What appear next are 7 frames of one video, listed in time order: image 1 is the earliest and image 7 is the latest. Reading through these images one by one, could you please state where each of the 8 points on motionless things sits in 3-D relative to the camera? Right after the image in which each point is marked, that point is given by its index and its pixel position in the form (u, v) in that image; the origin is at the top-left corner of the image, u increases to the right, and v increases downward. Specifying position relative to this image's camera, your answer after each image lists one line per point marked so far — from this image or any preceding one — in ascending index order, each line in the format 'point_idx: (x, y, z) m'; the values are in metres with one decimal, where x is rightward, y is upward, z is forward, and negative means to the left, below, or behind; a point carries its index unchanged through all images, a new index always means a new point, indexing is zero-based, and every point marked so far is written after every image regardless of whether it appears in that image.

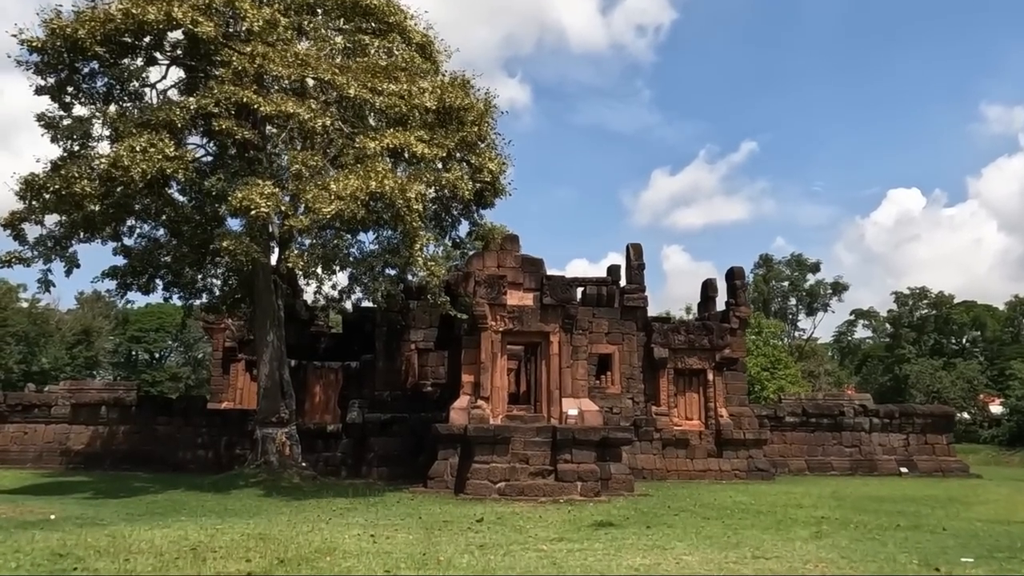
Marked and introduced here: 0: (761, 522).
0: (+2.9, -2.7, +9.1) m
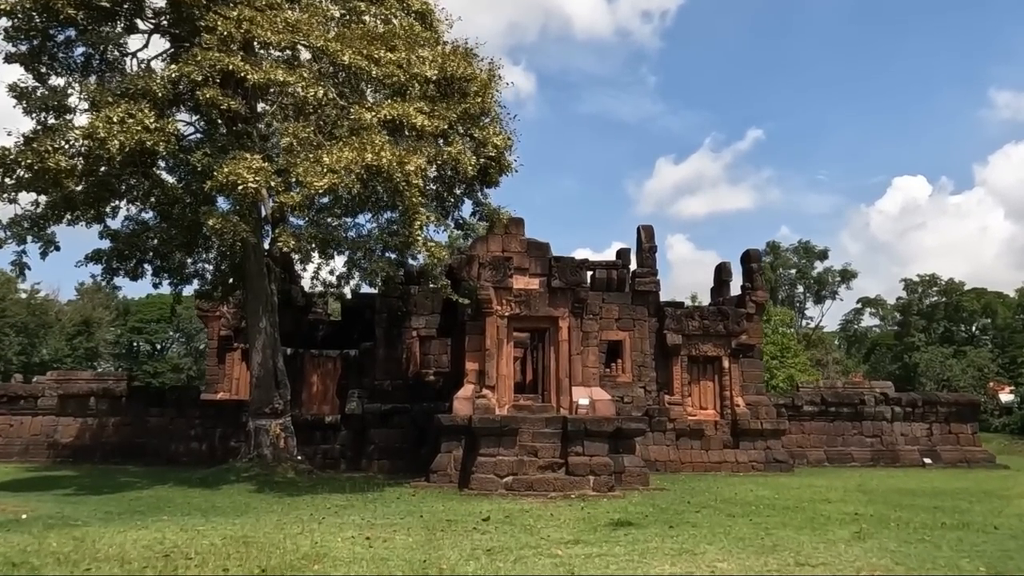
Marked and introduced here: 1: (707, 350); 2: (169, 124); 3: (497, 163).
0: (+3.0, -2.5, +8.4) m
1: (+4.1, -1.3, +16.4) m
2: (-4.5, +2.2, +10.4) m
3: (-0.3, +2.2, +13.6) m
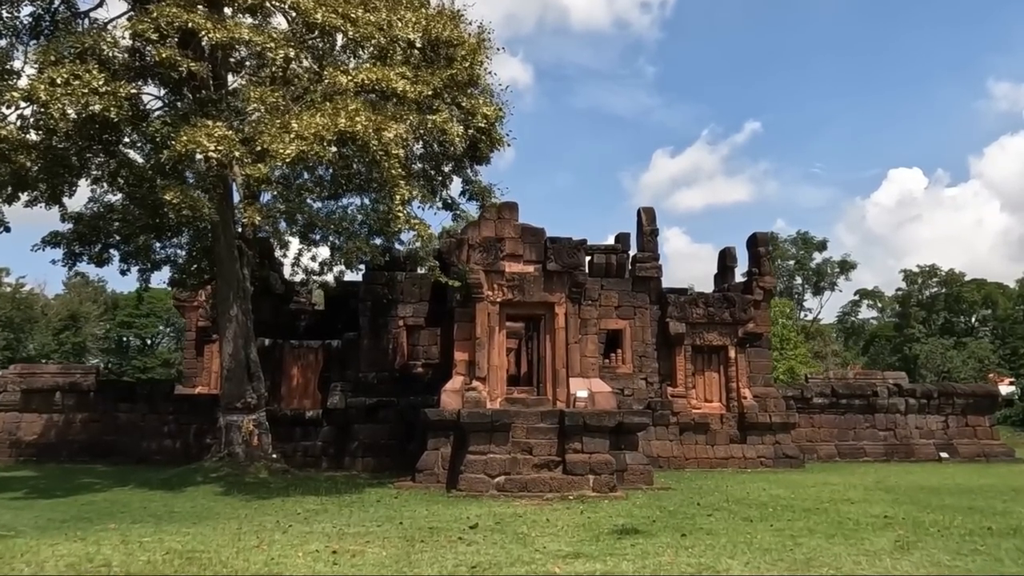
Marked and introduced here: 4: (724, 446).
0: (+2.9, -2.2, +7.4) m
1: (+3.9, -1.0, +15.5) m
2: (-4.7, +2.4, +9.4) m
3: (-0.4, +2.4, +12.6) m
4: (+4.0, -3.0, +14.9) m
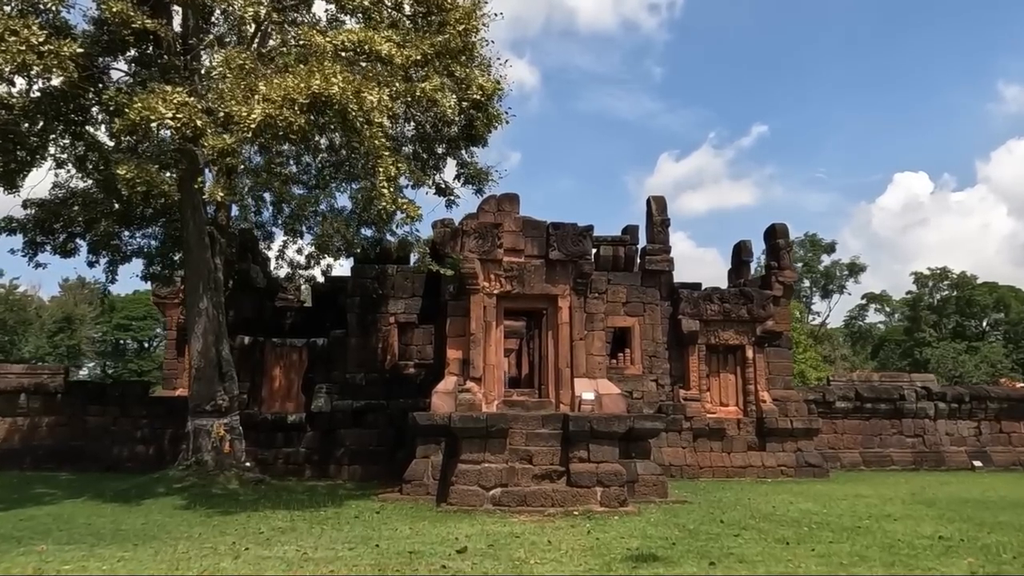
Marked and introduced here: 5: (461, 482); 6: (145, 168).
0: (+2.9, -2.1, +6.3) m
1: (+3.9, -0.9, +14.3) m
2: (-4.7, +2.5, +8.3) m
3: (-0.4, +2.6, +11.5) m
4: (+4.0, -2.9, +13.7) m
5: (-0.6, -2.2, +8.9) m
6: (-4.1, +1.3, +8.8) m
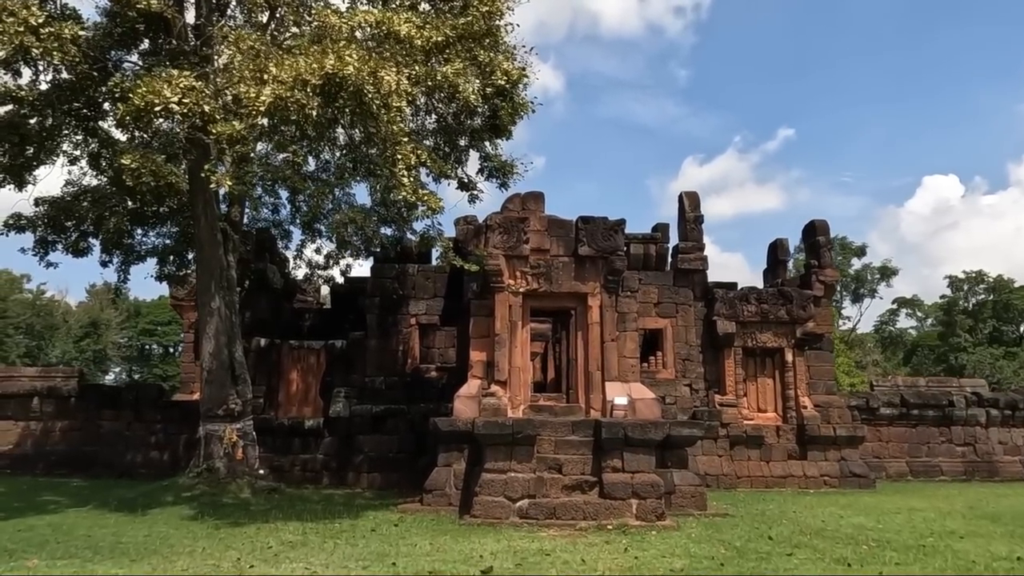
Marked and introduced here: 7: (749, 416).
0: (+3.1, -2.0, +5.6) m
1: (+4.4, -0.9, +13.6) m
2: (-4.4, +2.6, +7.9) m
3: (0.0, +2.6, +10.9) m
4: (+4.4, -2.9, +13.0) m
5: (-0.3, -2.2, +8.3) m
6: (-3.8, +1.4, +8.3) m
7: (+4.1, -2.2, +13.5) m
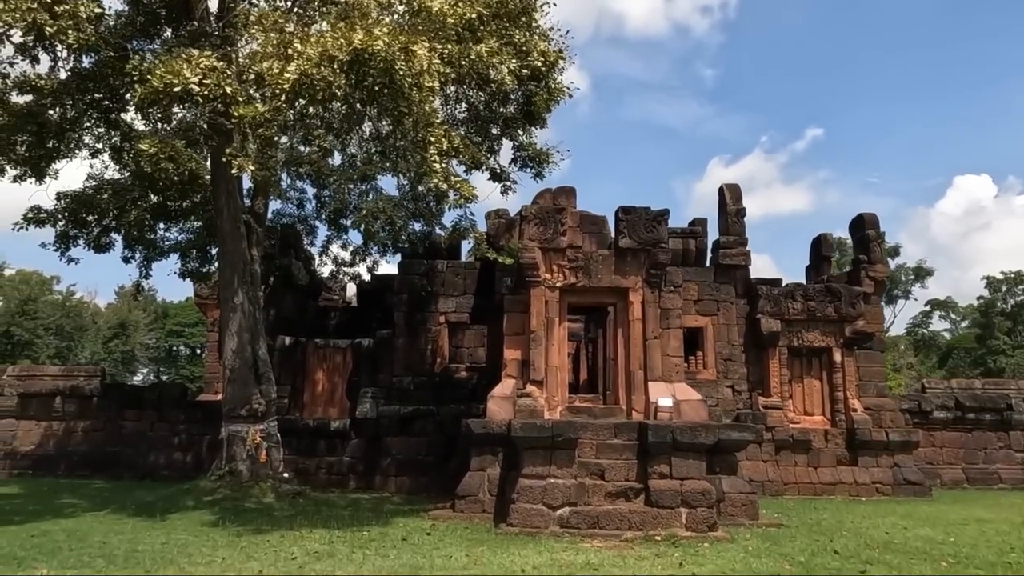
0: (+3.4, -2.0, +4.9) m
1: (+4.9, -0.8, +12.9) m
2: (-4.0, +2.6, +7.5) m
3: (+0.4, +2.6, +10.4) m
4: (+5.0, -2.8, +12.3) m
5: (+0.1, -2.1, +7.8) m
6: (-3.4, +1.4, +7.8) m
7: (+4.6, -2.1, +12.8) m
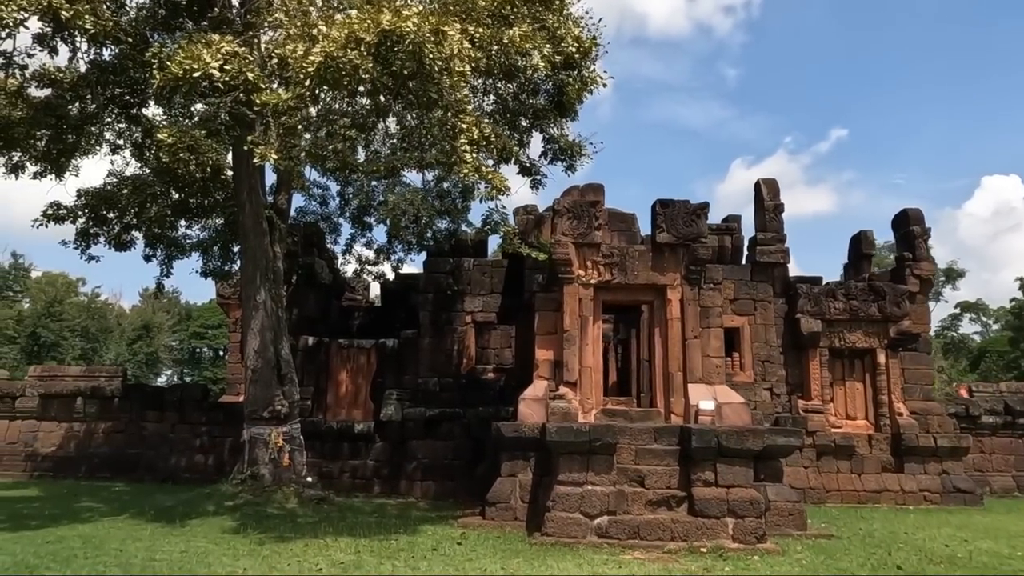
0: (+3.6, -1.9, +4.4) m
1: (+5.4, -0.8, +12.4) m
2: (-3.7, +2.7, +7.2) m
3: (+0.8, +2.7, +10.0) m
4: (+5.4, -2.8, +11.7) m
5: (+0.4, -2.1, +7.4) m
6: (-3.1, +1.5, +7.5) m
7: (+5.1, -2.1, +12.3) m
